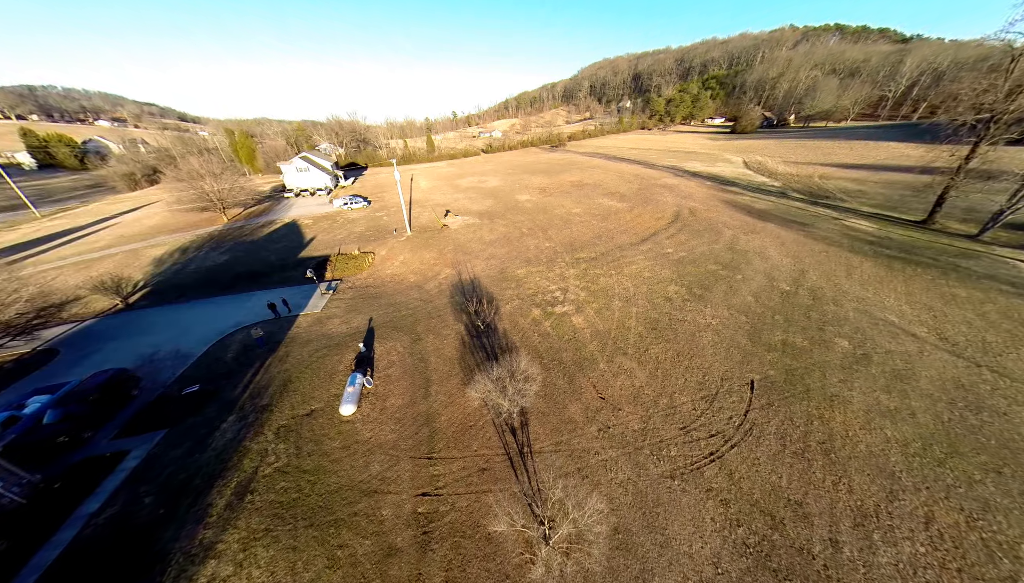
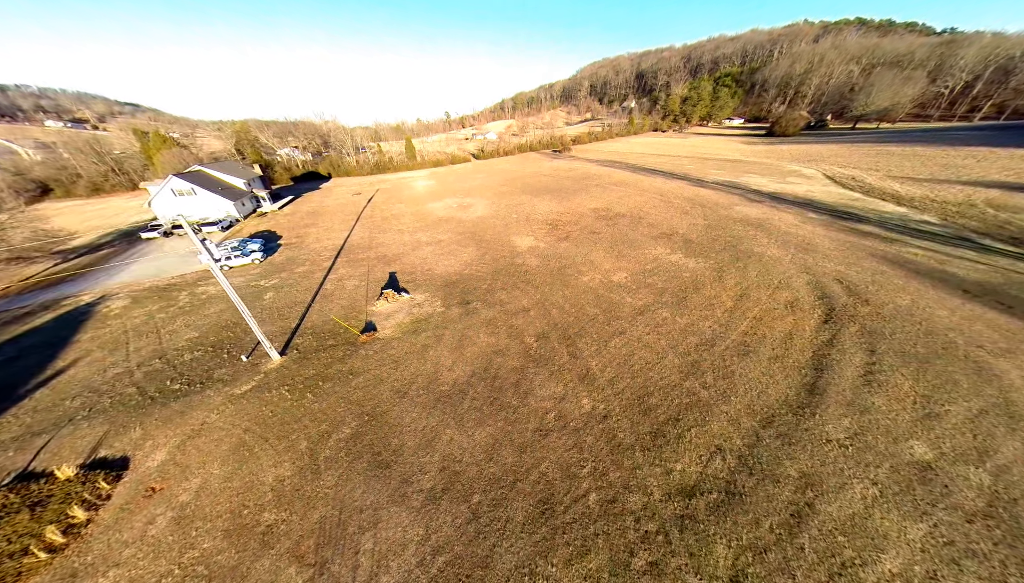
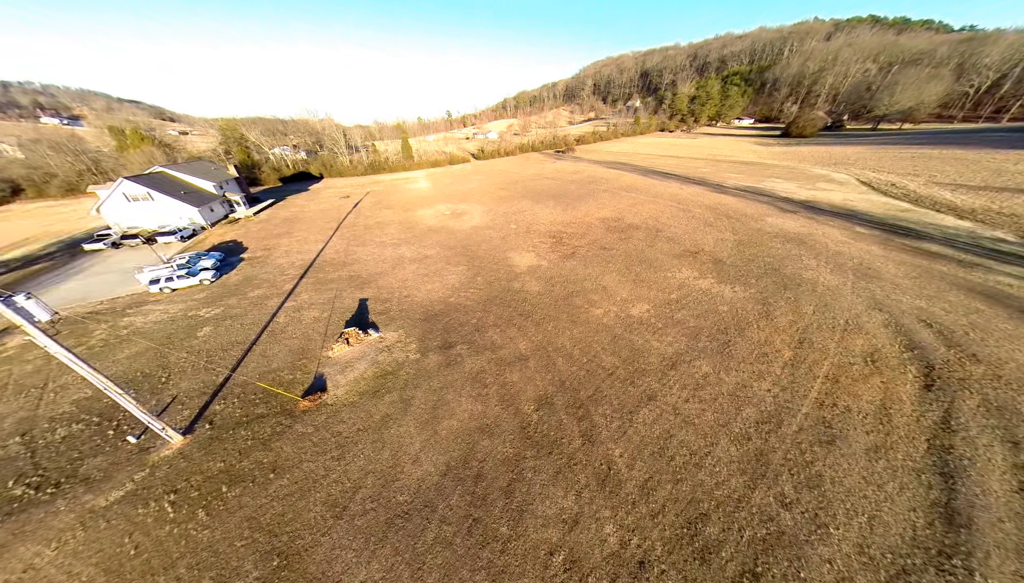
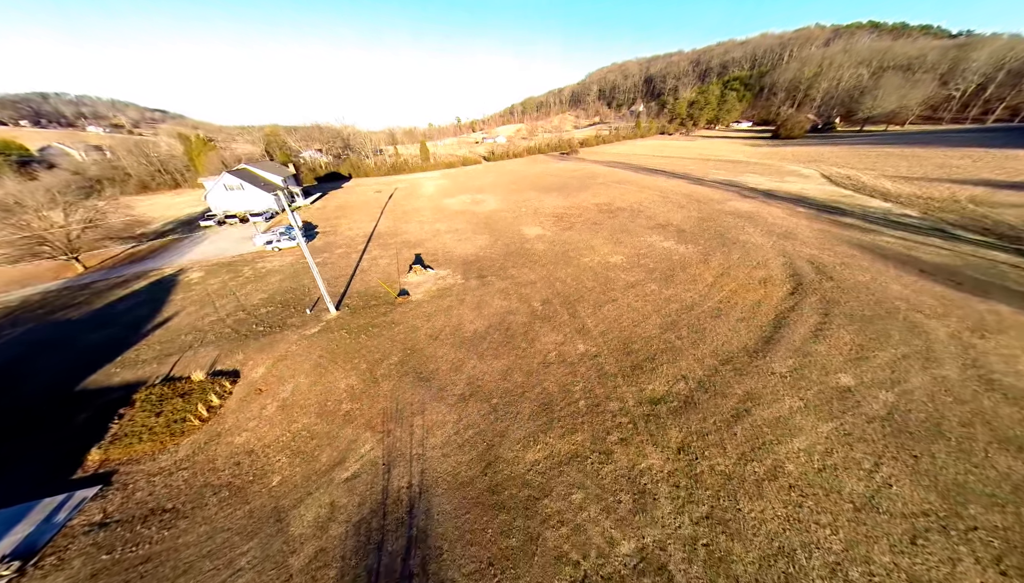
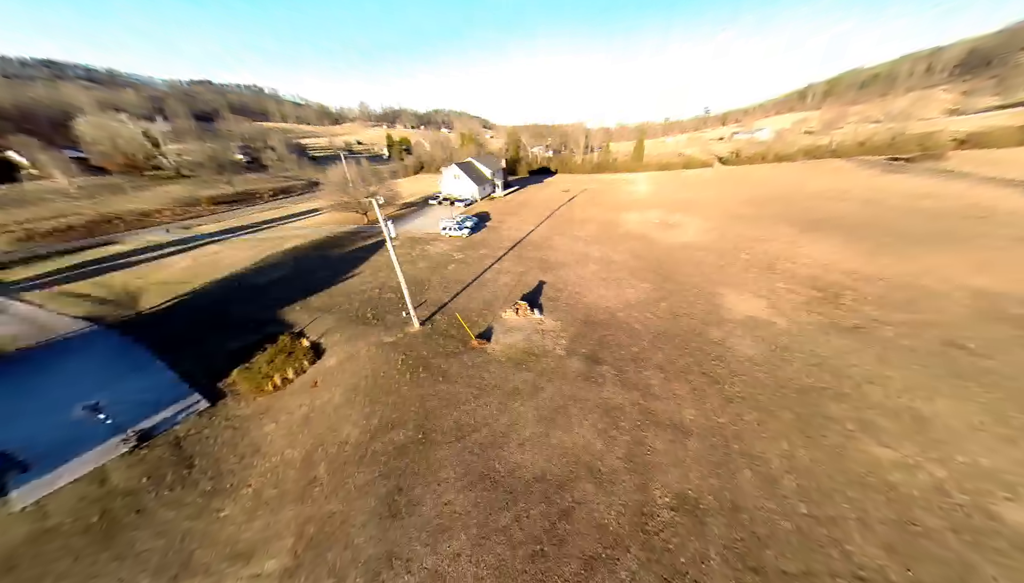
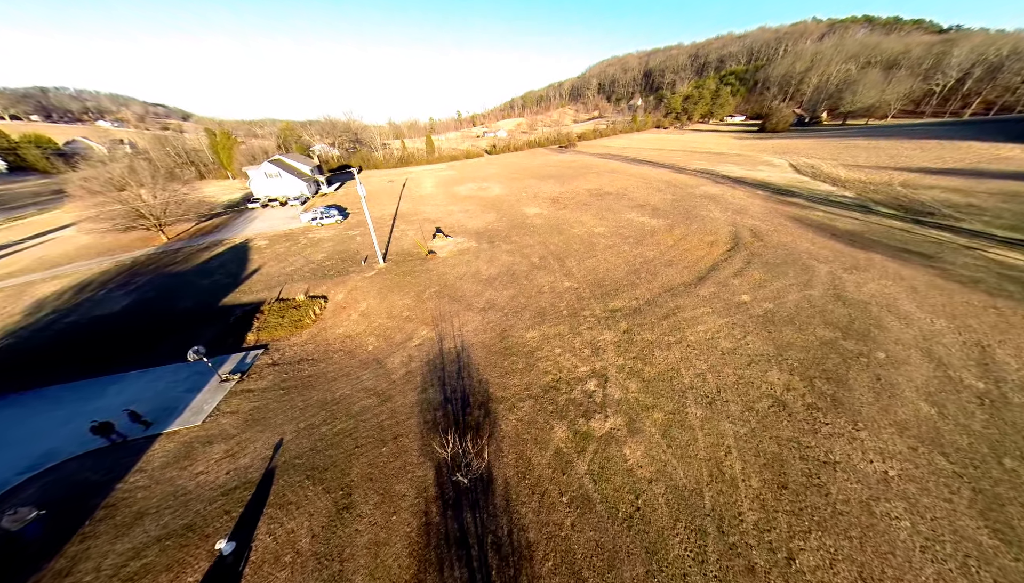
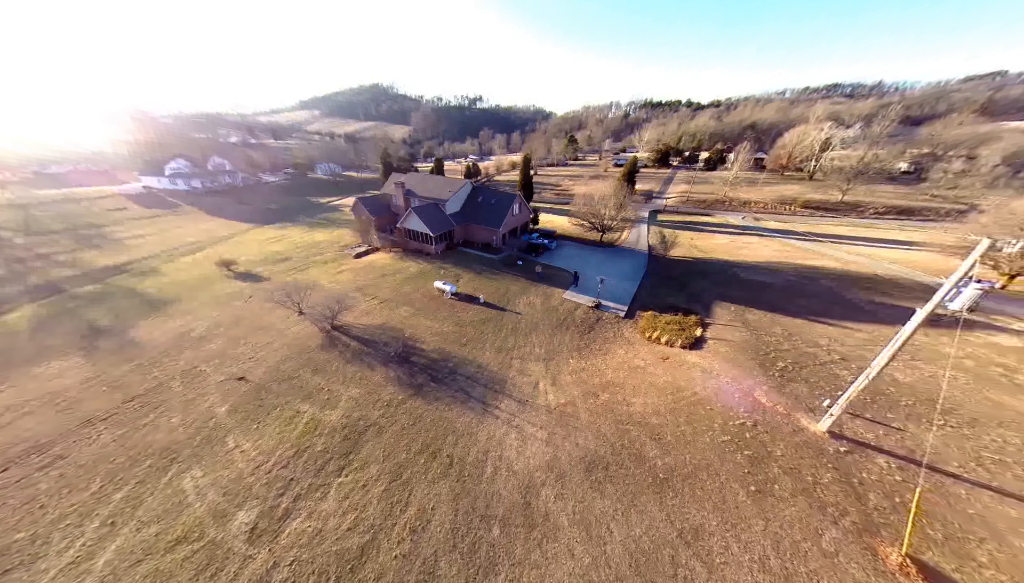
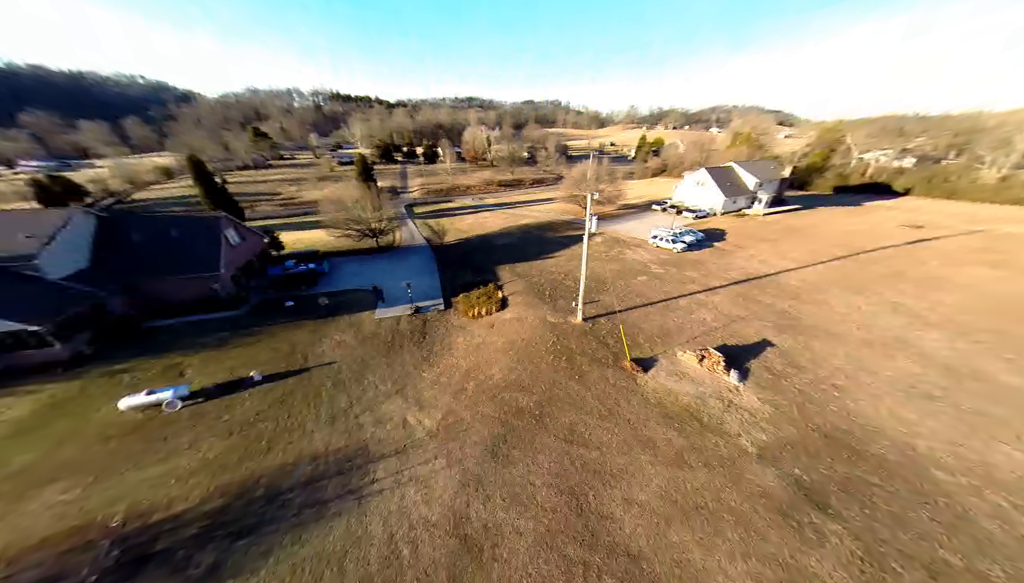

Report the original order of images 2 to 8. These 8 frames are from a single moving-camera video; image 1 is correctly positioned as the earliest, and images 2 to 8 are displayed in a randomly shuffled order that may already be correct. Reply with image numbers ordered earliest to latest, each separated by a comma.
6, 4, 2, 3, 5, 8, 7
